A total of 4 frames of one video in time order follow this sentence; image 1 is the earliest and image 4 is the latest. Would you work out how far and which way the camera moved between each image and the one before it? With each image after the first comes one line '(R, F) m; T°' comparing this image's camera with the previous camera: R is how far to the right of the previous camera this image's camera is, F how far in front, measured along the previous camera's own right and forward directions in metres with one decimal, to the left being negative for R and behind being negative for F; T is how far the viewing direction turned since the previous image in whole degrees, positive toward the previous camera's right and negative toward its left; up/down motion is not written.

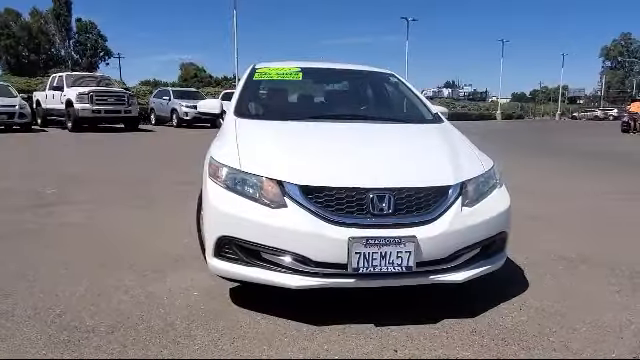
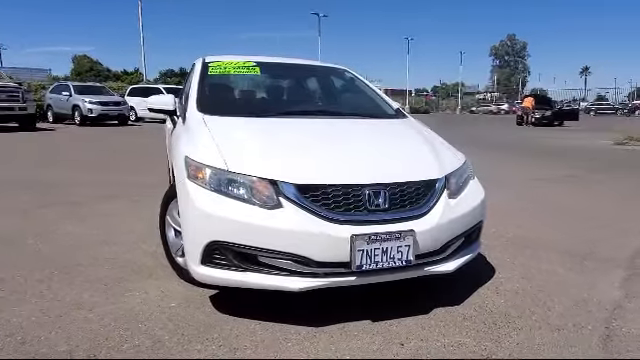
(-0.6, +0.1) m; +11°
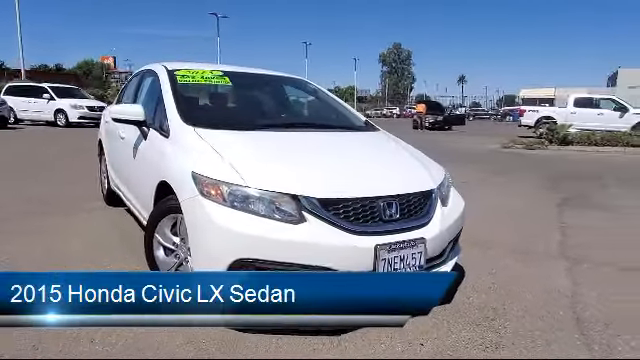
(-0.9, 0.0) m; +13°
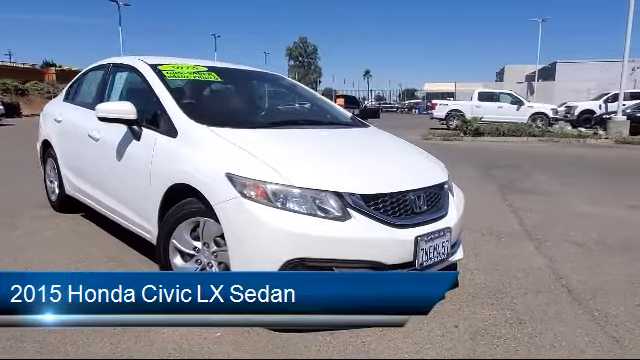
(-0.9, +0.1) m; +12°
